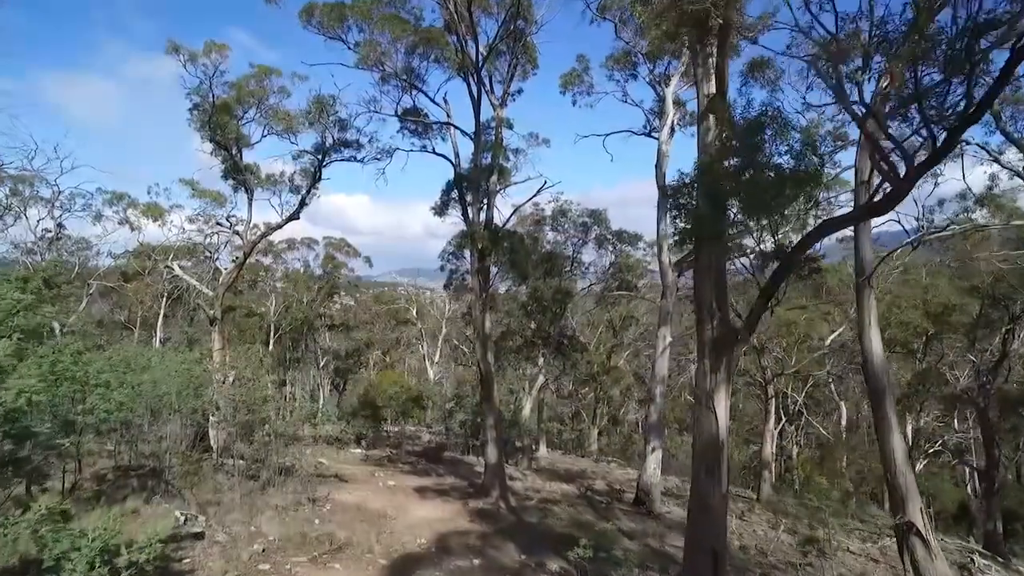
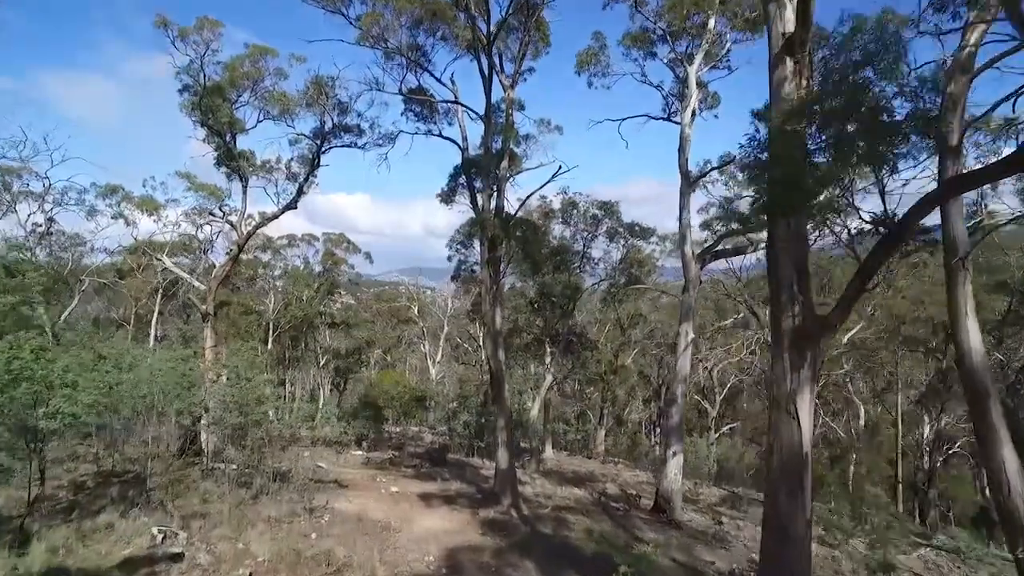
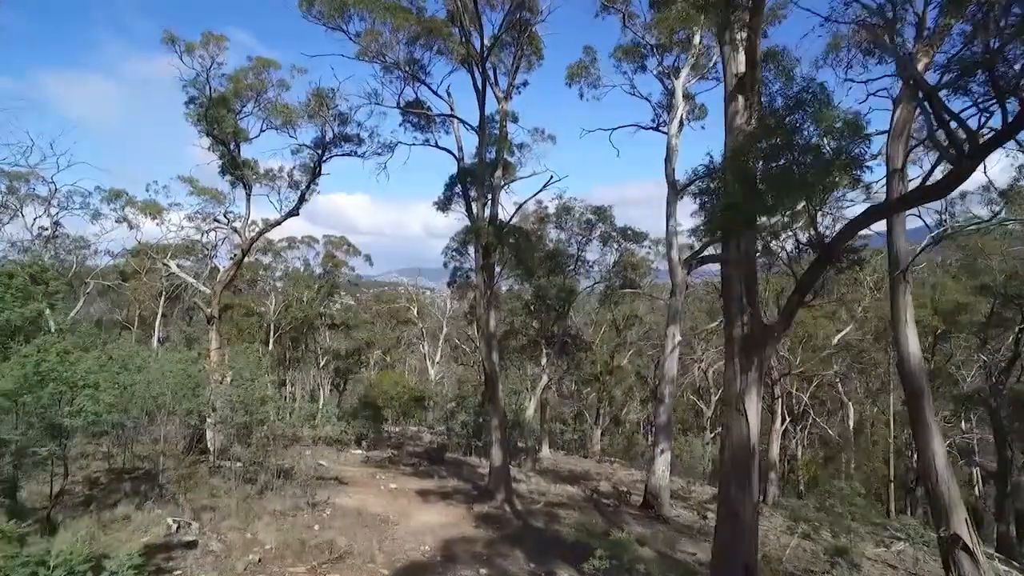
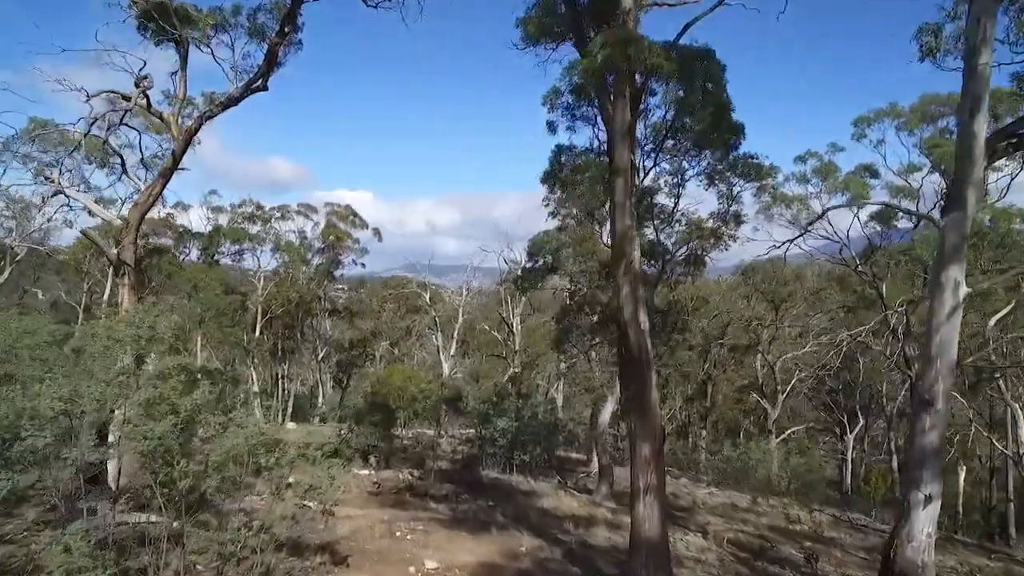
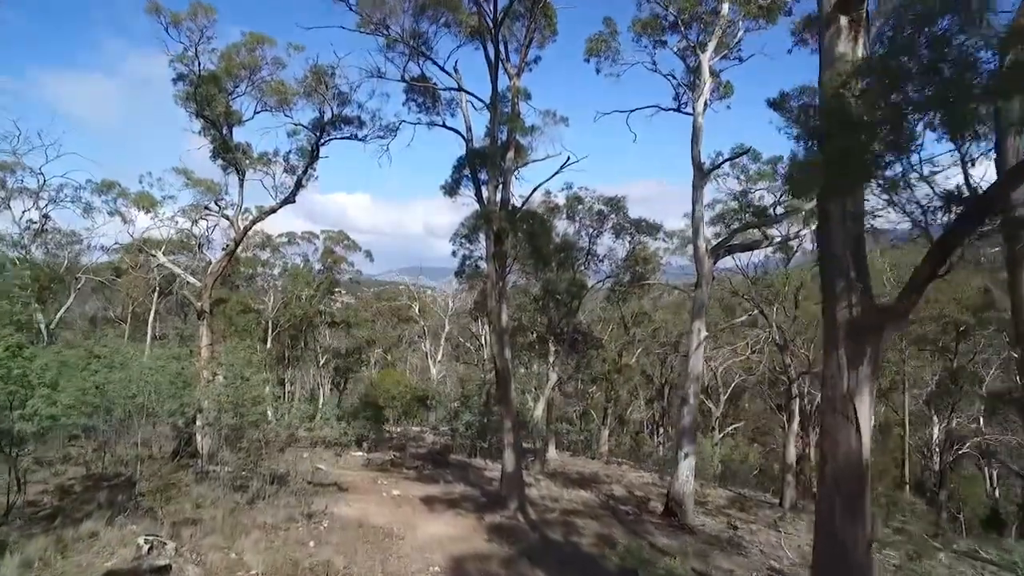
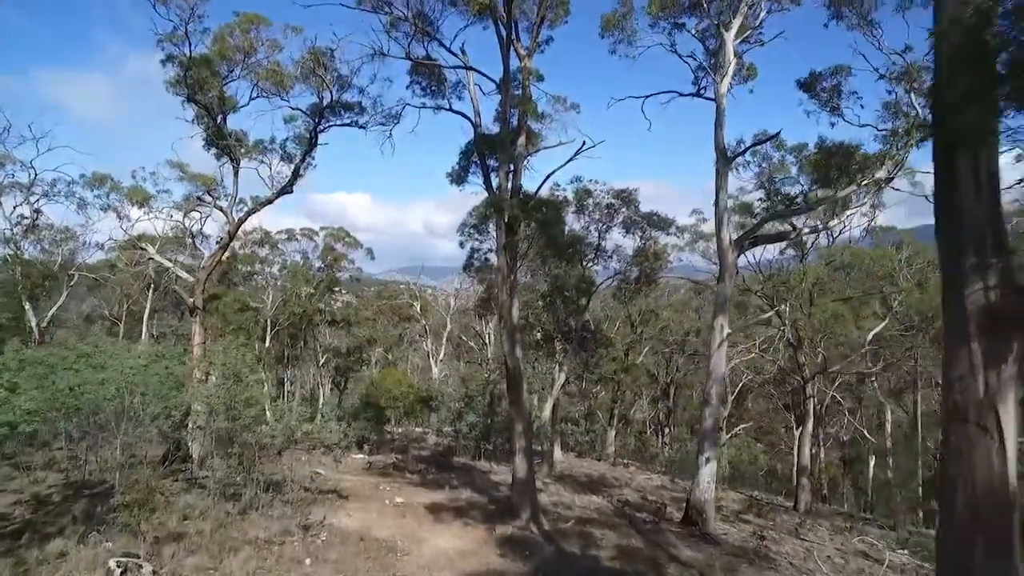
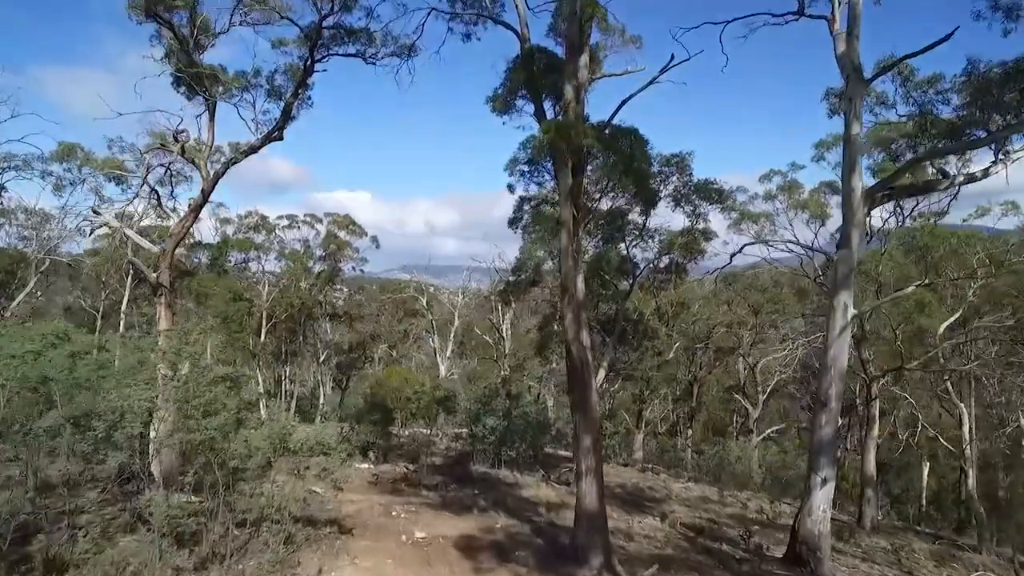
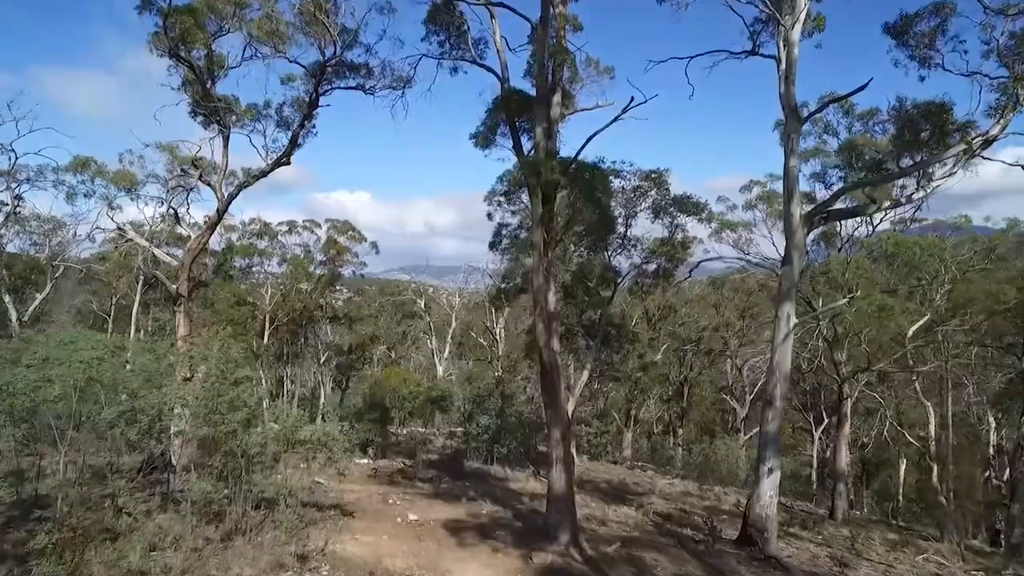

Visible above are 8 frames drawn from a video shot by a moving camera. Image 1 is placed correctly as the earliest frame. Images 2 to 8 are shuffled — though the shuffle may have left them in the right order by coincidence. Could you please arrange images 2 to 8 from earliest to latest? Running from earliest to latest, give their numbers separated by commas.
3, 2, 5, 6, 8, 7, 4
